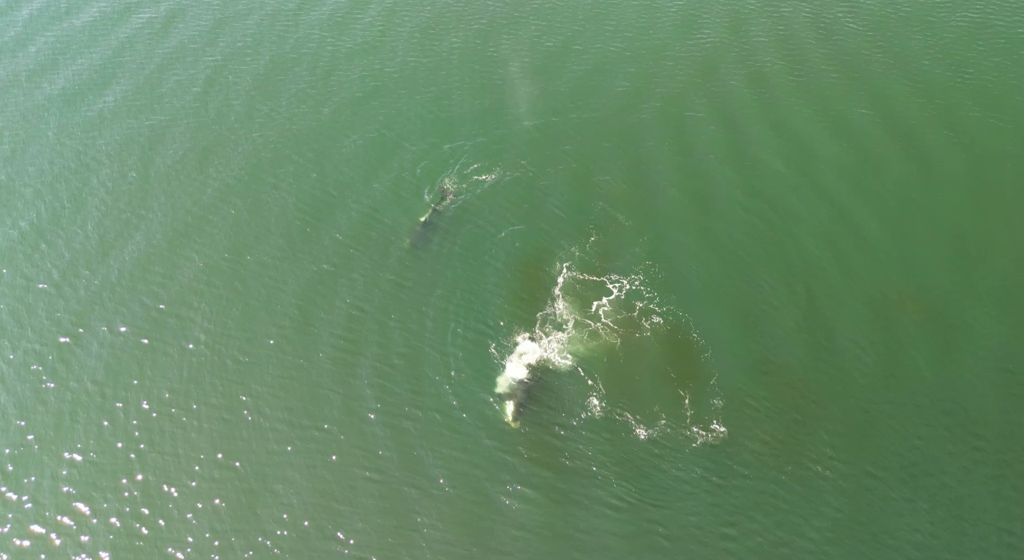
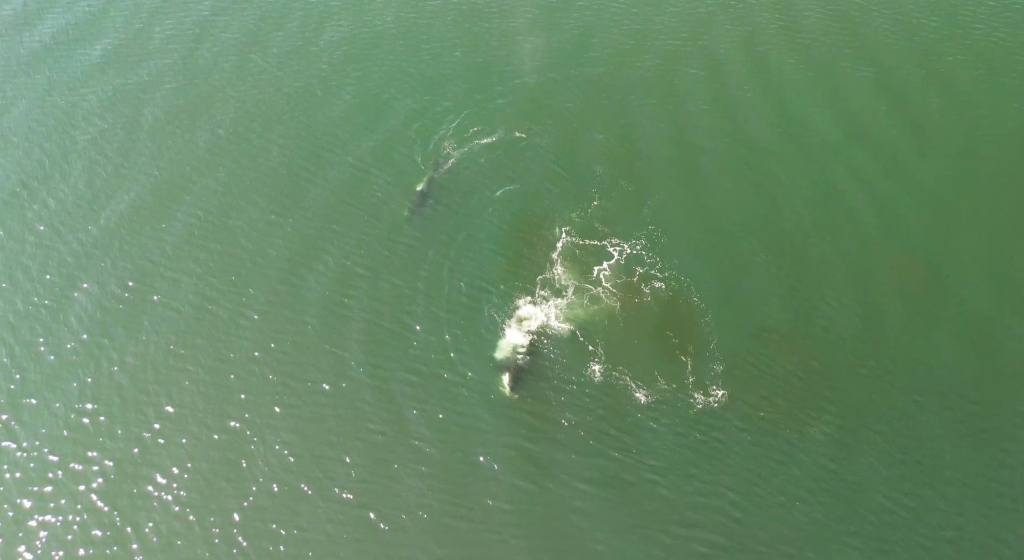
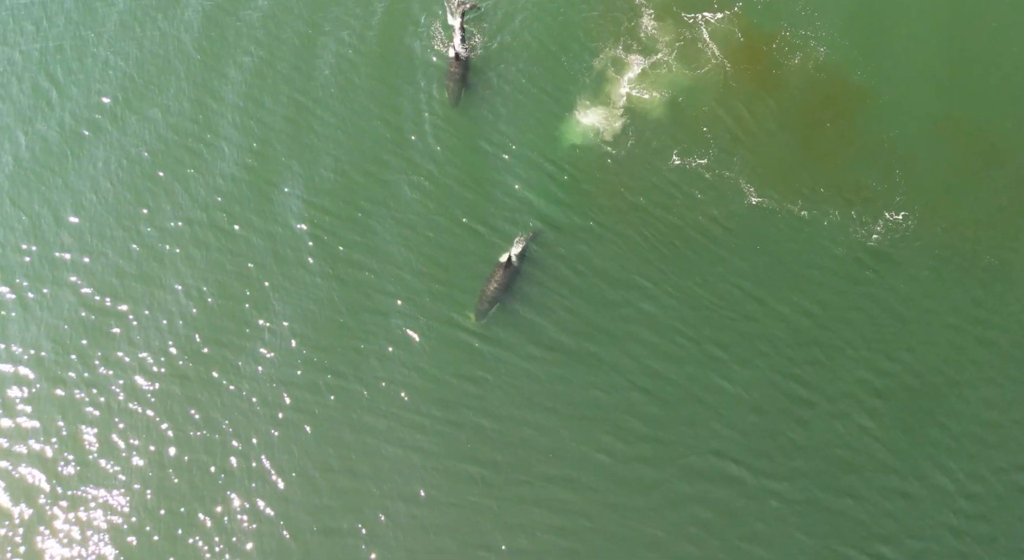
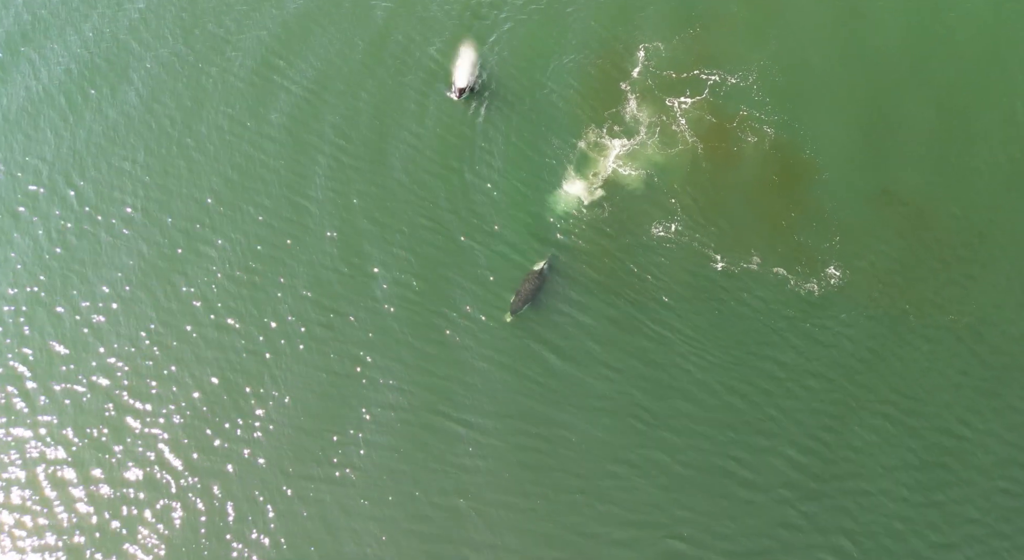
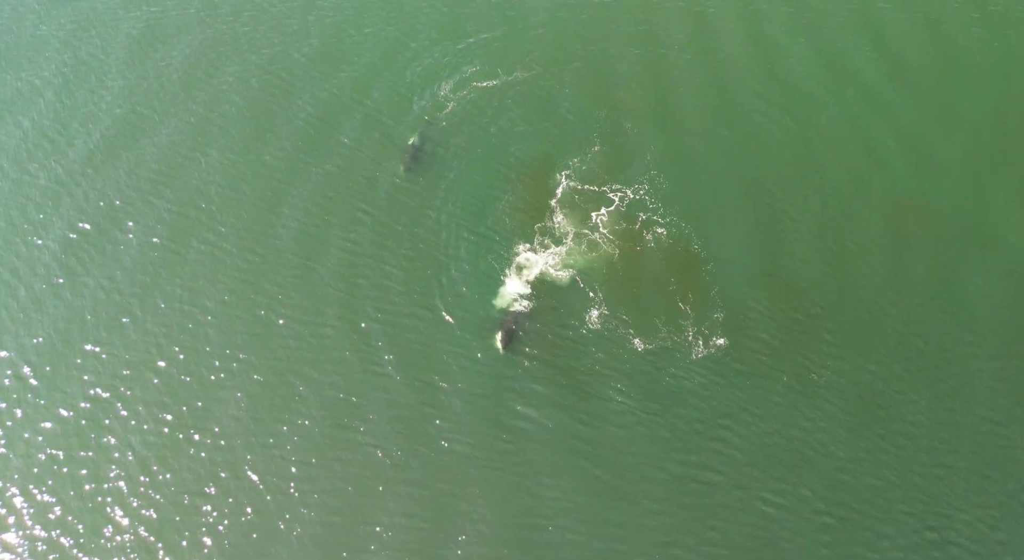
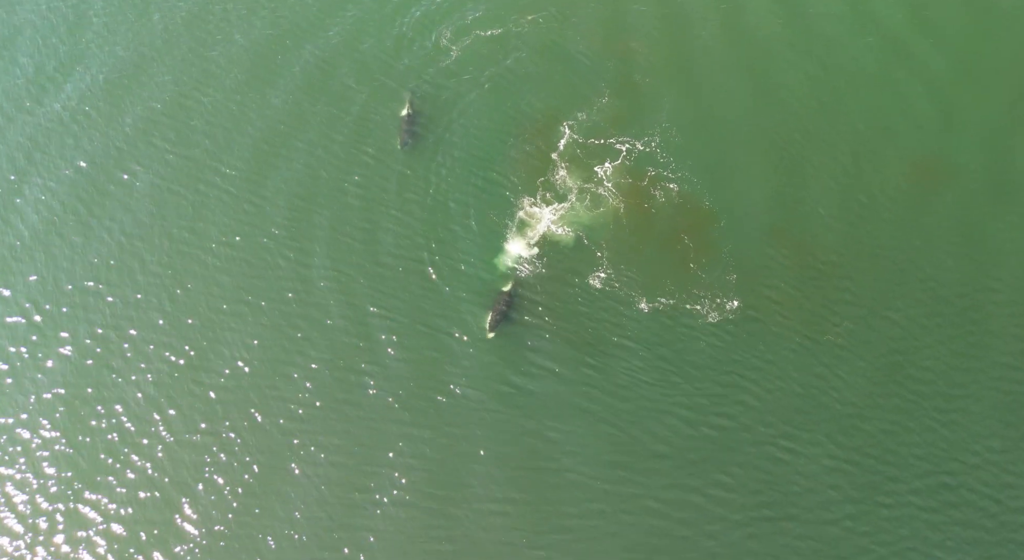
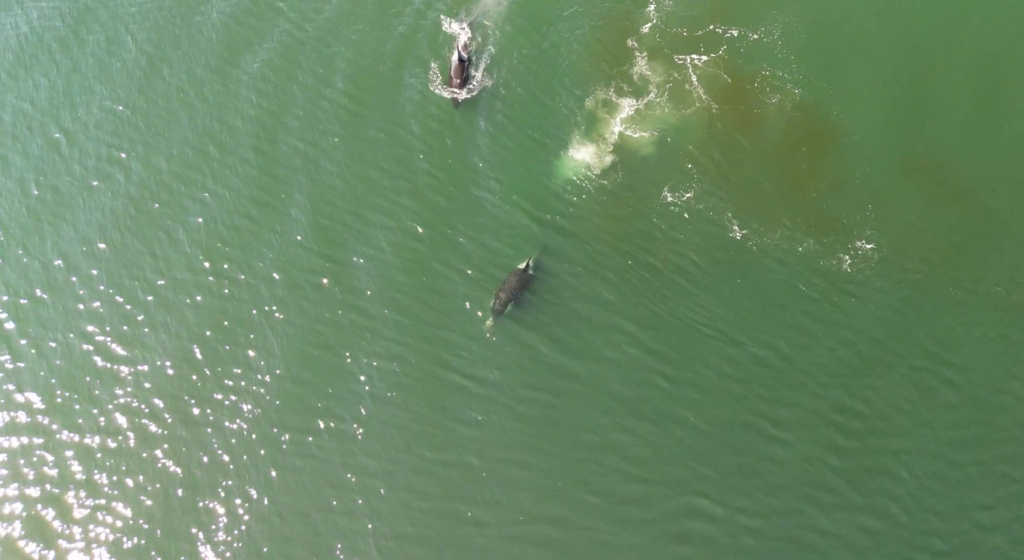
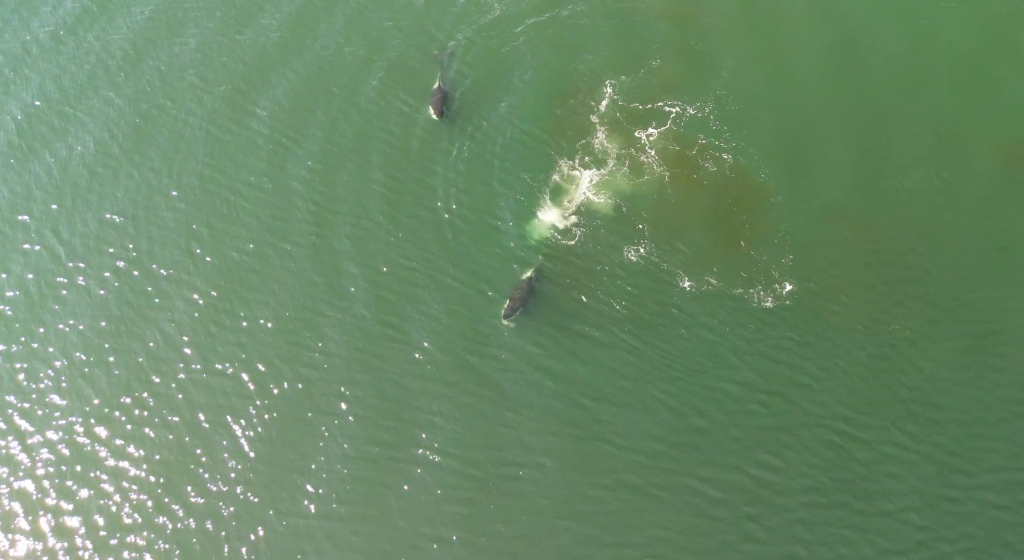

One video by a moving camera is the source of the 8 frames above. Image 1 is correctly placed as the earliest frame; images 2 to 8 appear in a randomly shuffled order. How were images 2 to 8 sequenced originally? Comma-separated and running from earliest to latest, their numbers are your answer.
2, 5, 6, 8, 4, 7, 3
